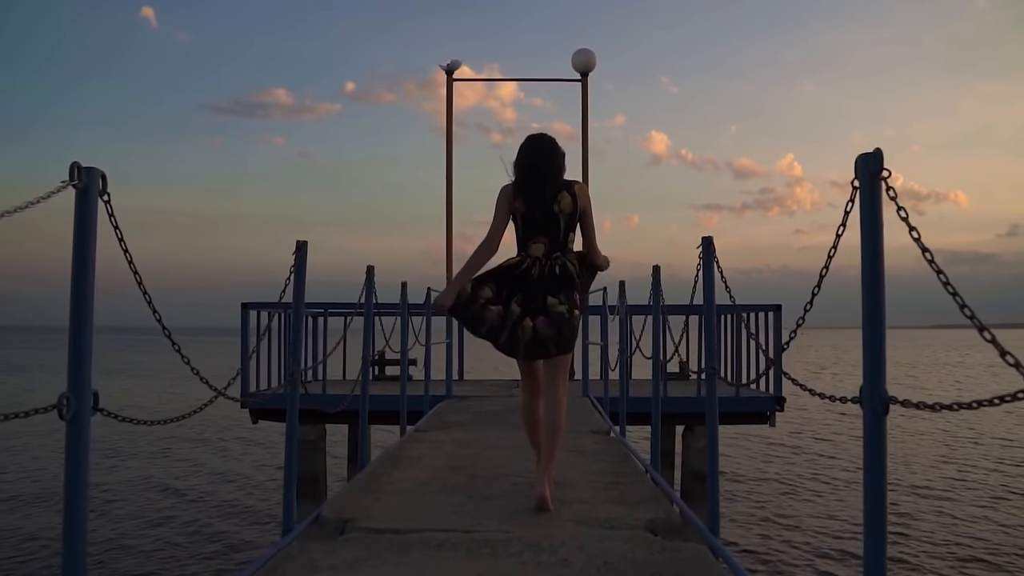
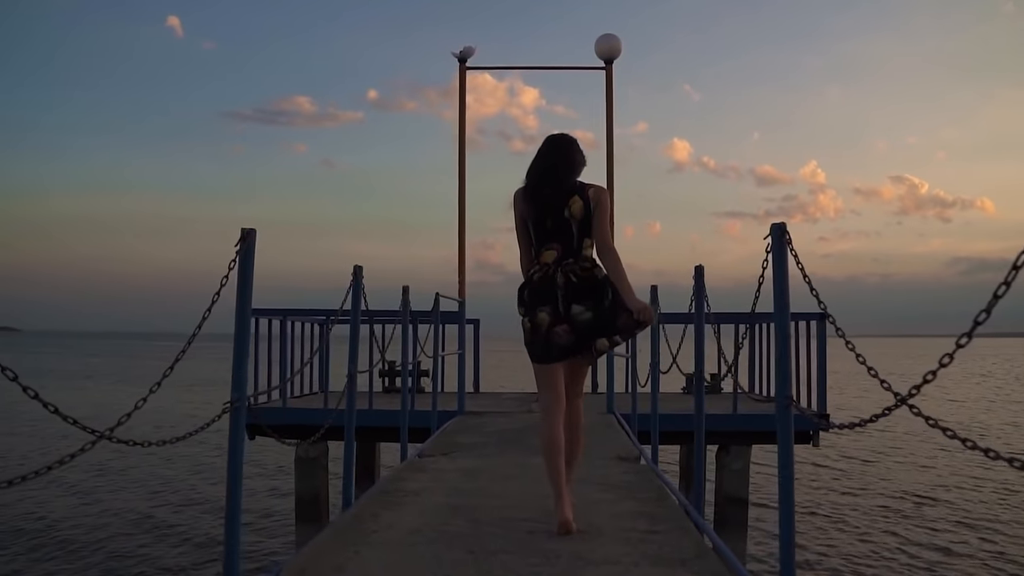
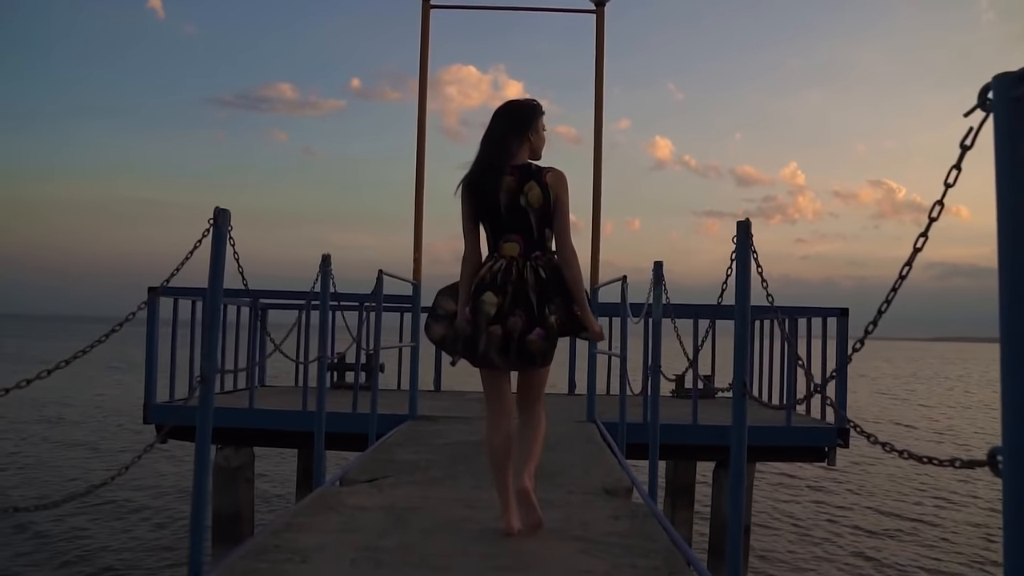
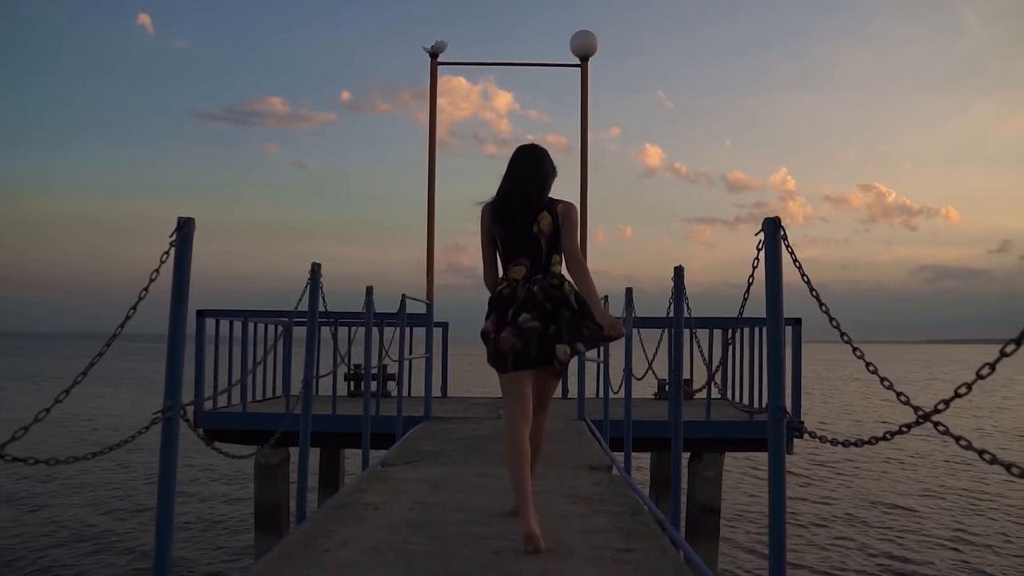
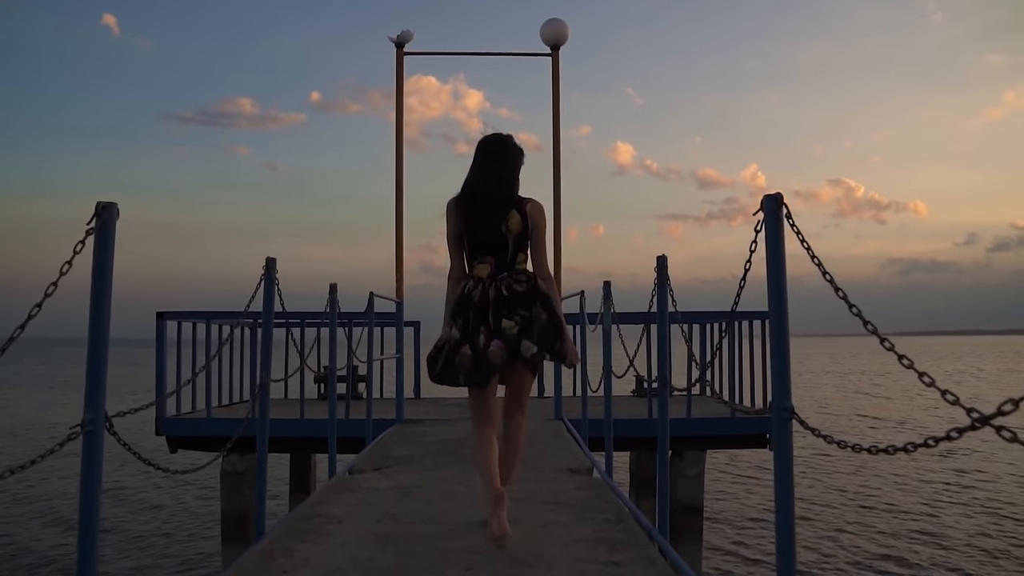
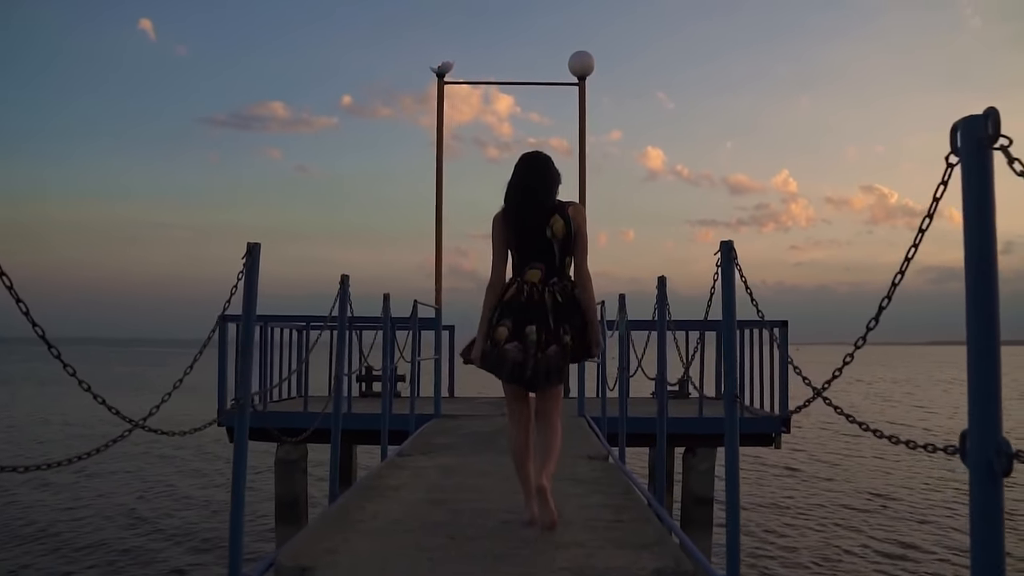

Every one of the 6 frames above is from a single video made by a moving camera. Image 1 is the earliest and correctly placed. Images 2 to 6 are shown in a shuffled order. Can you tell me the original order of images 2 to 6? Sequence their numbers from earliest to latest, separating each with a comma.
6, 2, 4, 5, 3
